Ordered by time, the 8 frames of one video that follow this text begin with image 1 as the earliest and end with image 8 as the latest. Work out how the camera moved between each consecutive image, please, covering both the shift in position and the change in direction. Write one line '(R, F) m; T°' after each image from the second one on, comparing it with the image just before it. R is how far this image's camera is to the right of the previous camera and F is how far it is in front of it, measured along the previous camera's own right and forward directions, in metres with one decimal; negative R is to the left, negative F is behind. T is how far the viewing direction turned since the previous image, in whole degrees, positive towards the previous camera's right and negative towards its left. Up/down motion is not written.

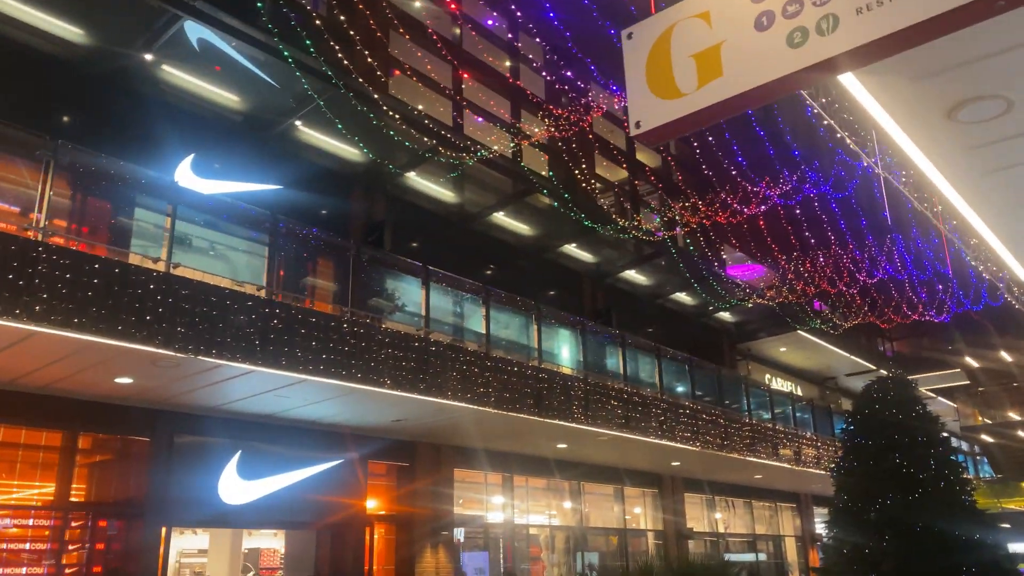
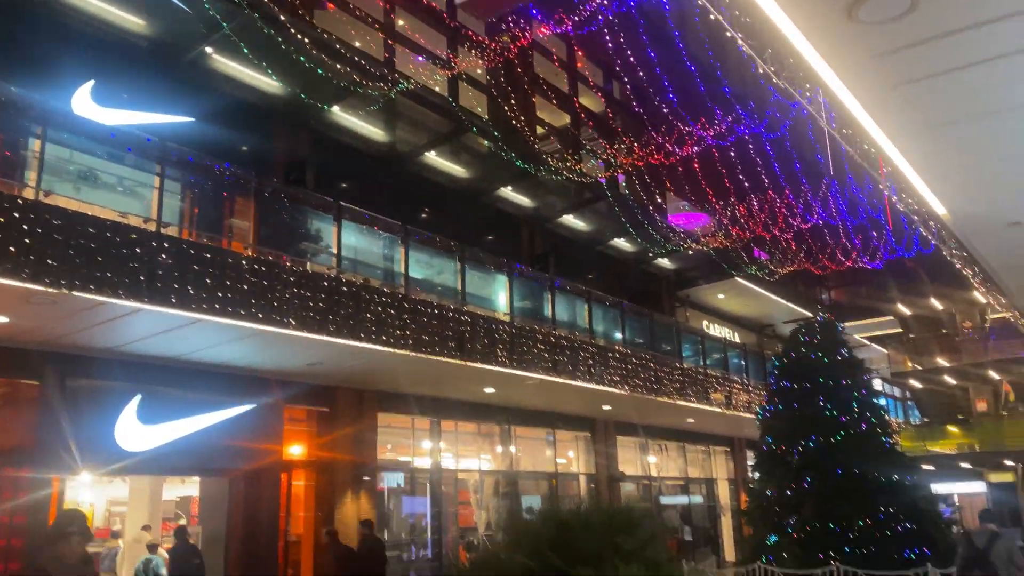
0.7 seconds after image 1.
(-0.2, +0.4) m; +5°
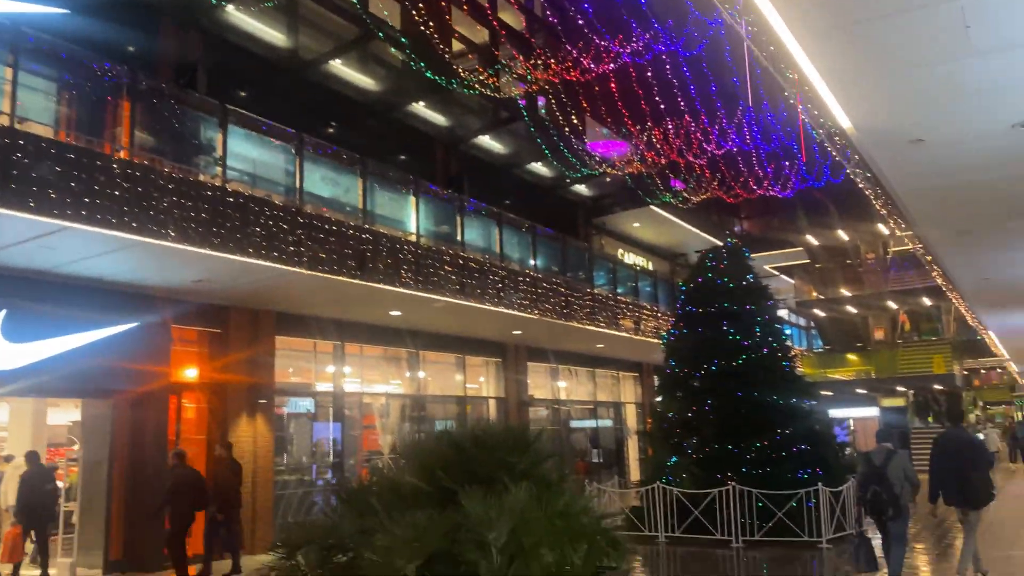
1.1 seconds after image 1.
(+0.2, +0.3) m; +5°
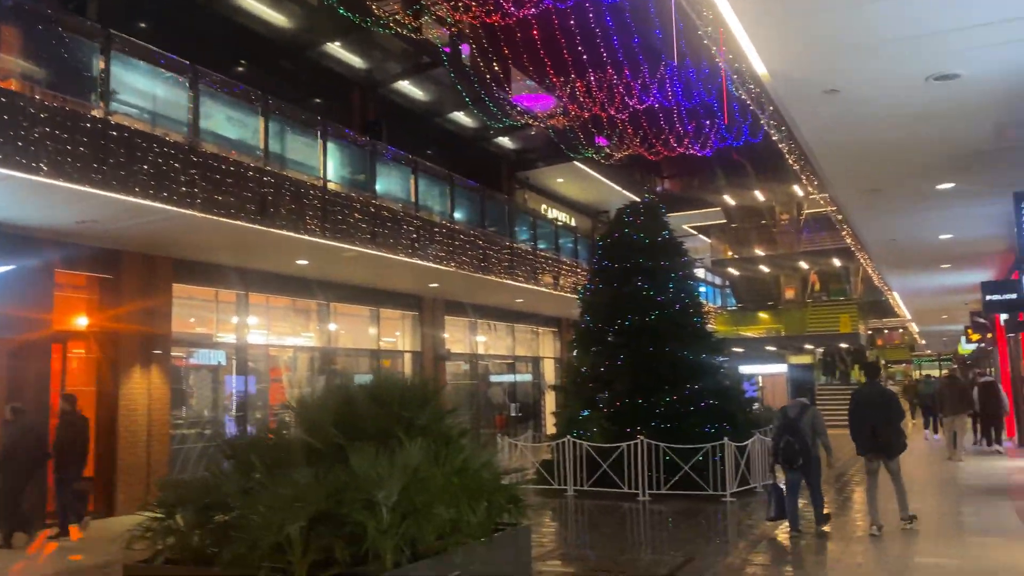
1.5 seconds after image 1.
(+0.2, +0.3) m; +5°
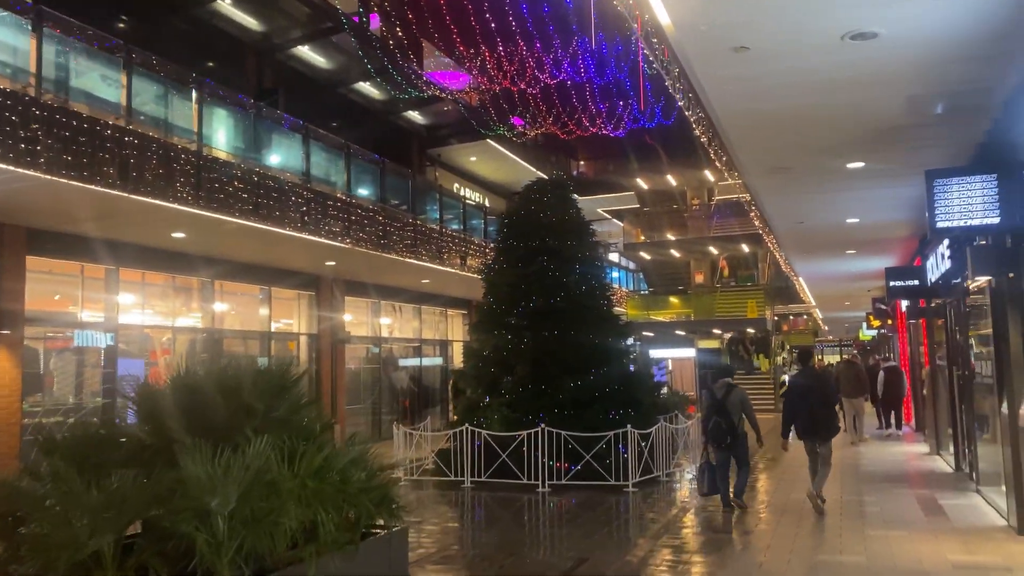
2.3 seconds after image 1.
(+0.3, +0.6) m; +6°
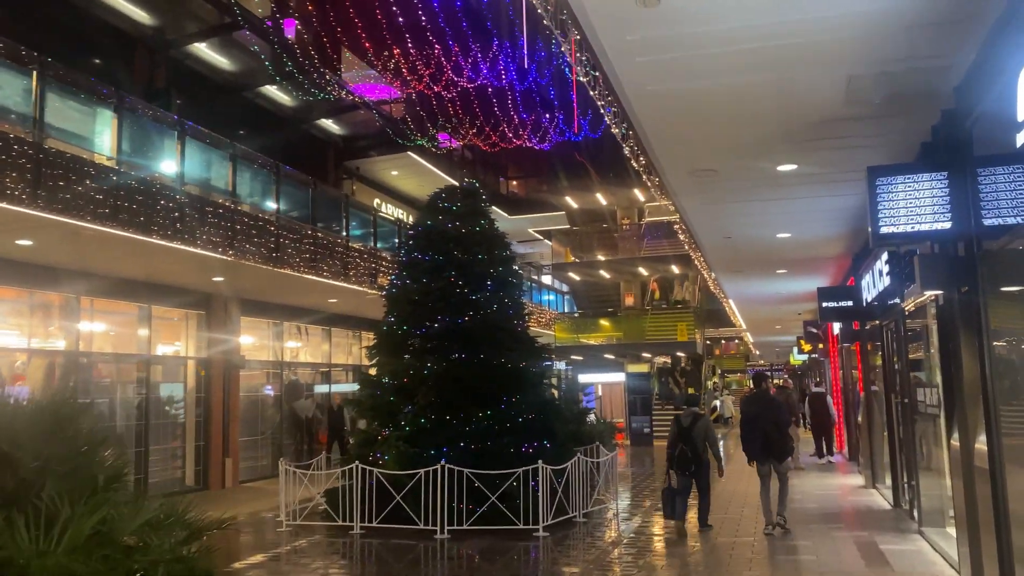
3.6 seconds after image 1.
(+0.4, +1.1) m; +4°
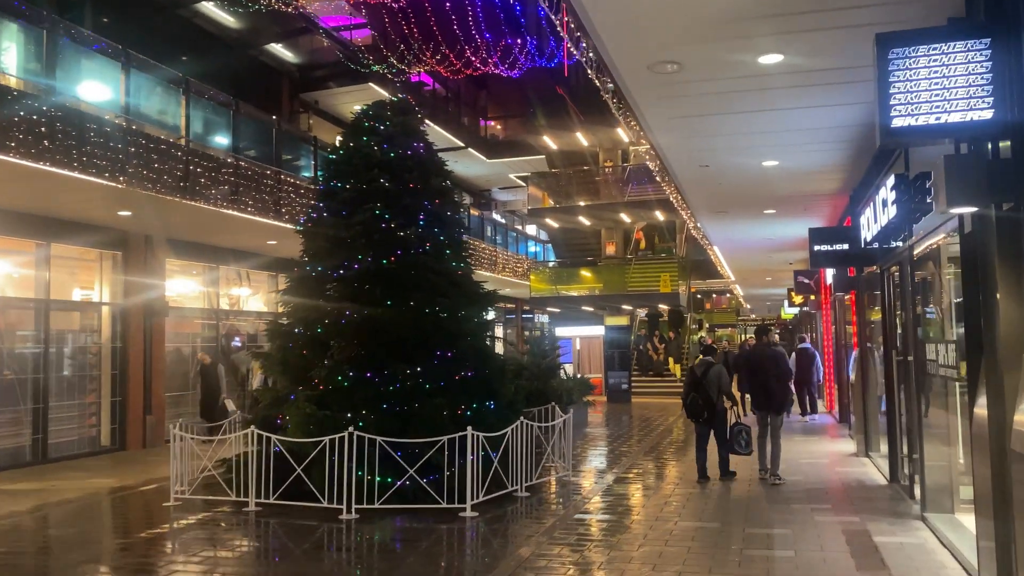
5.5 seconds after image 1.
(+0.6, +1.5) m; 0°
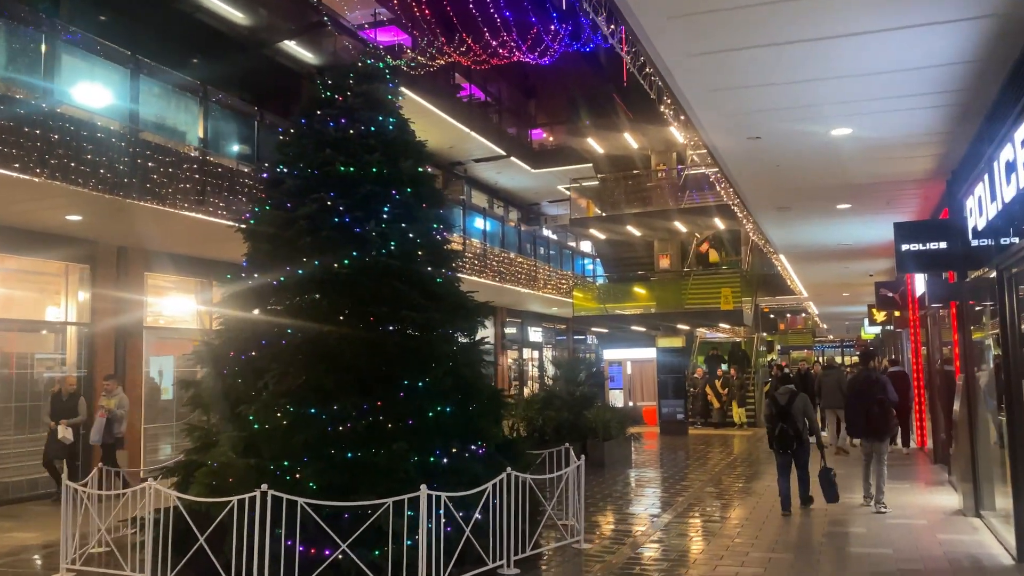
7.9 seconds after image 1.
(+0.6, +1.9) m; -5°
